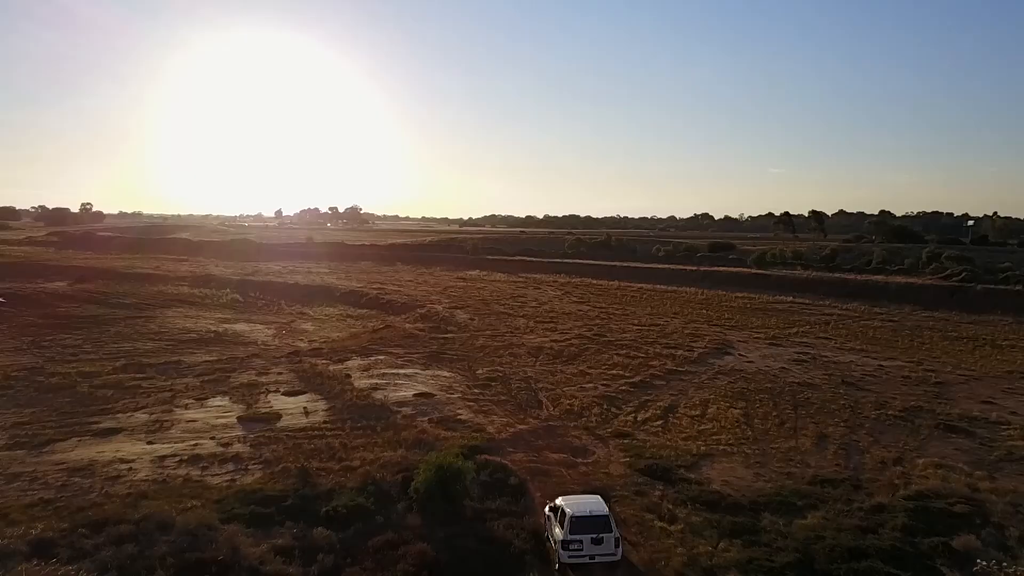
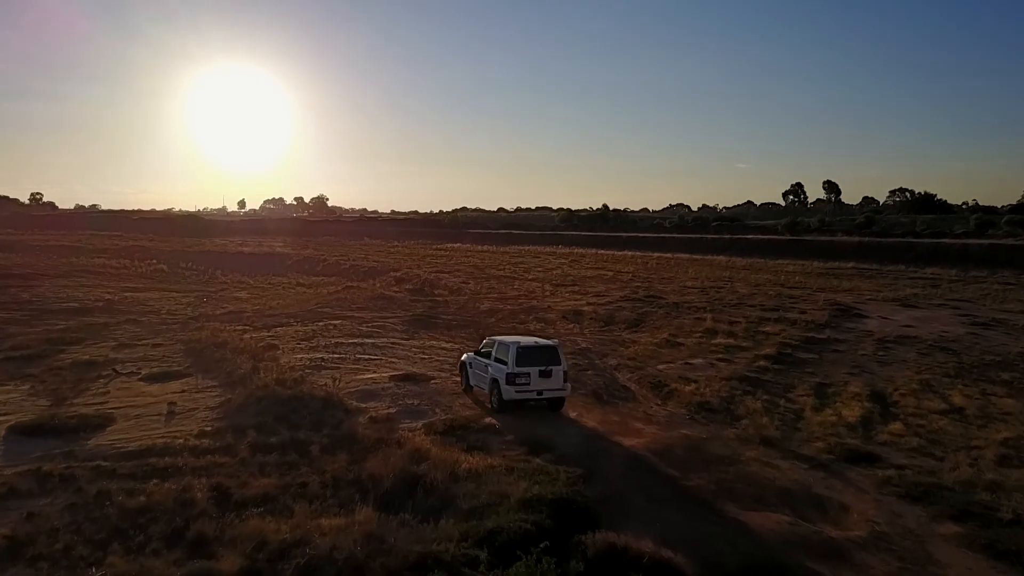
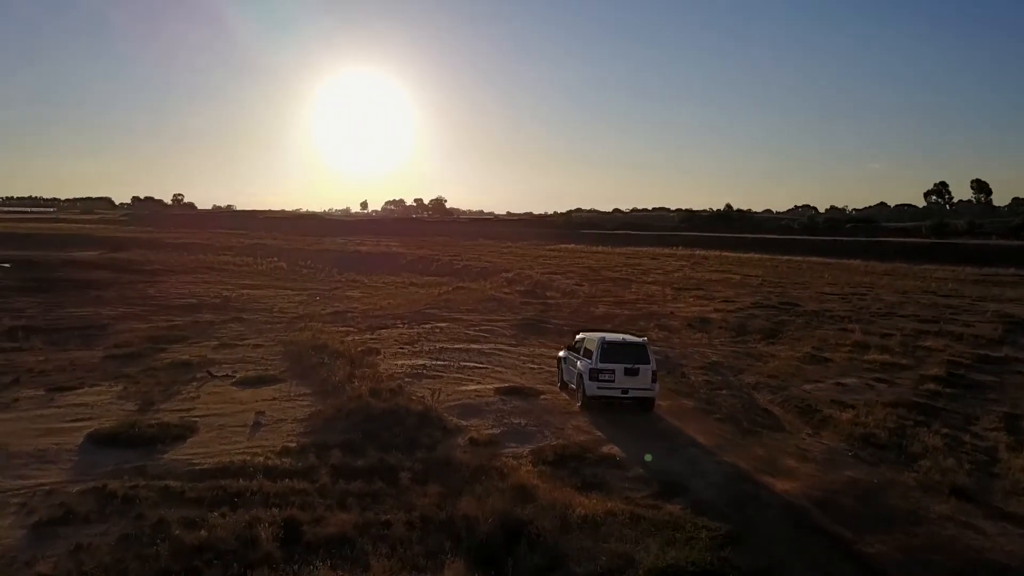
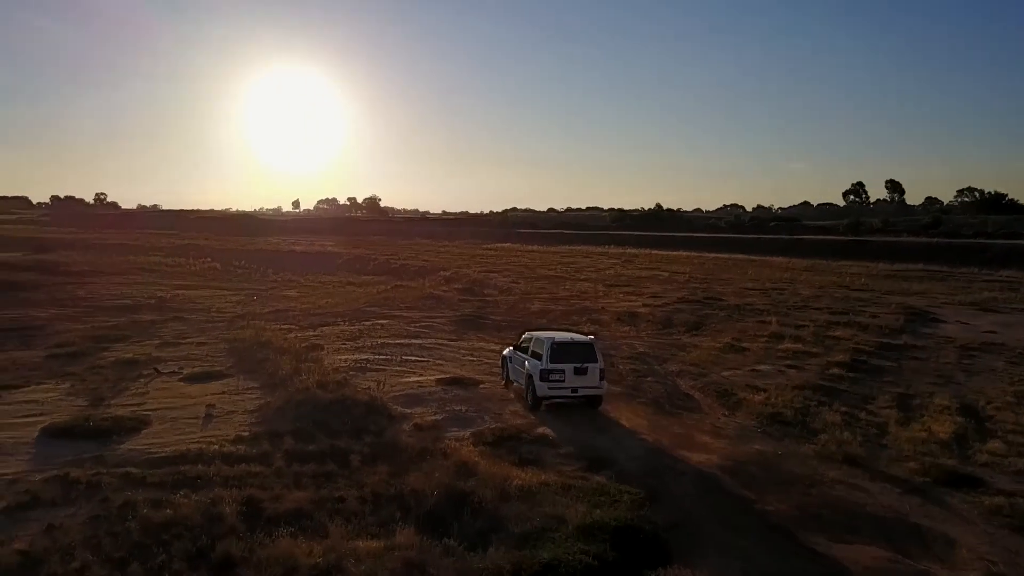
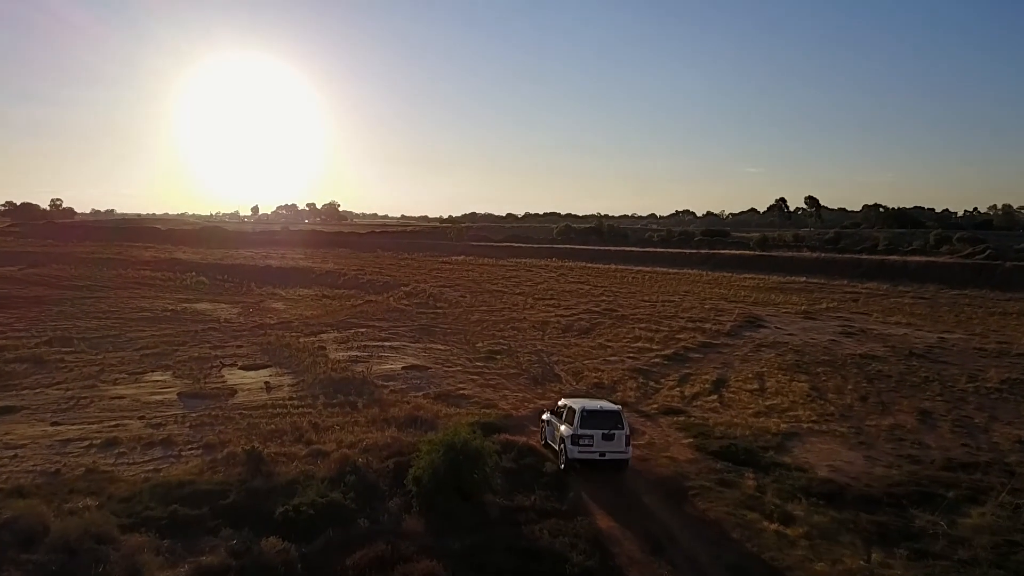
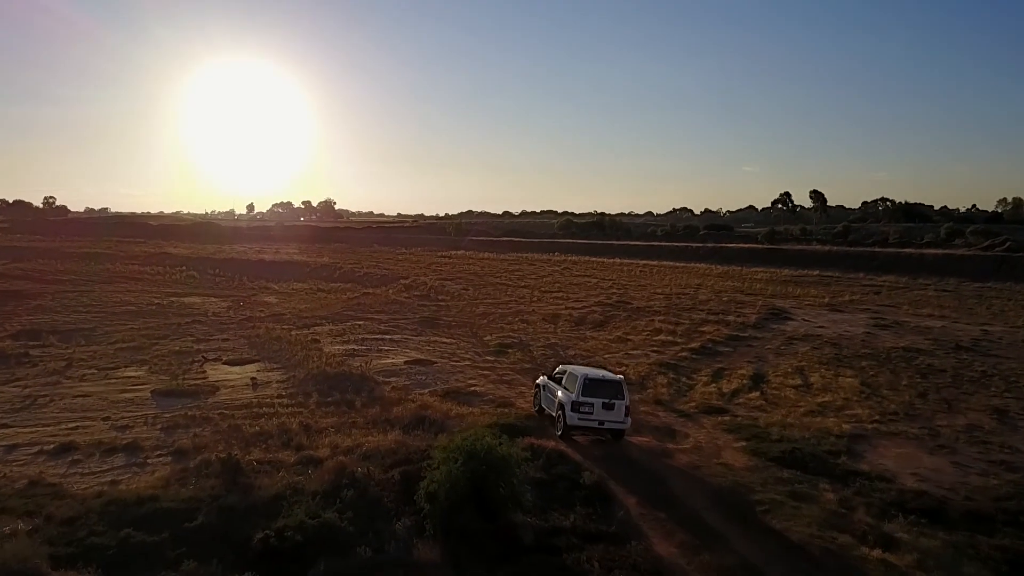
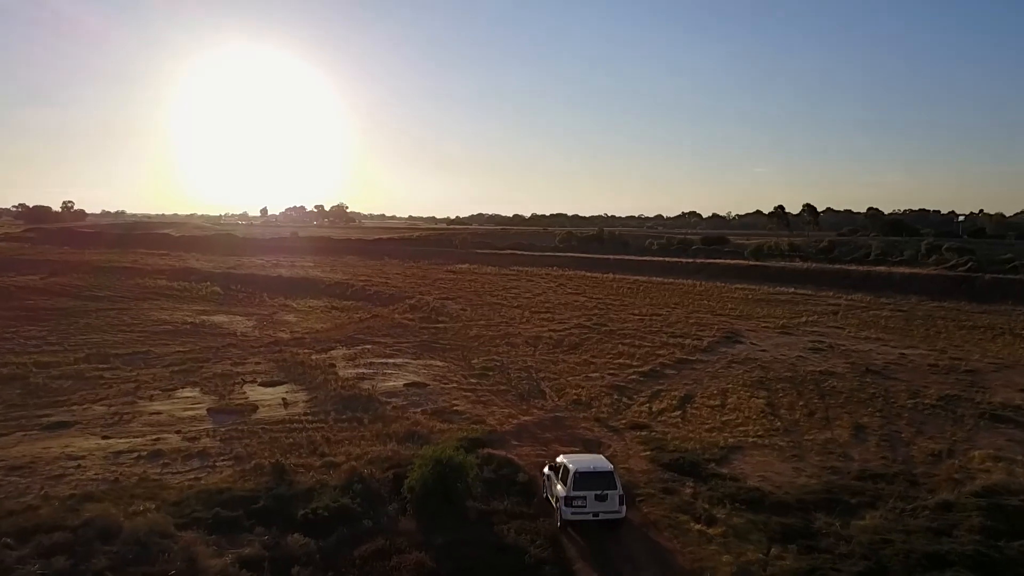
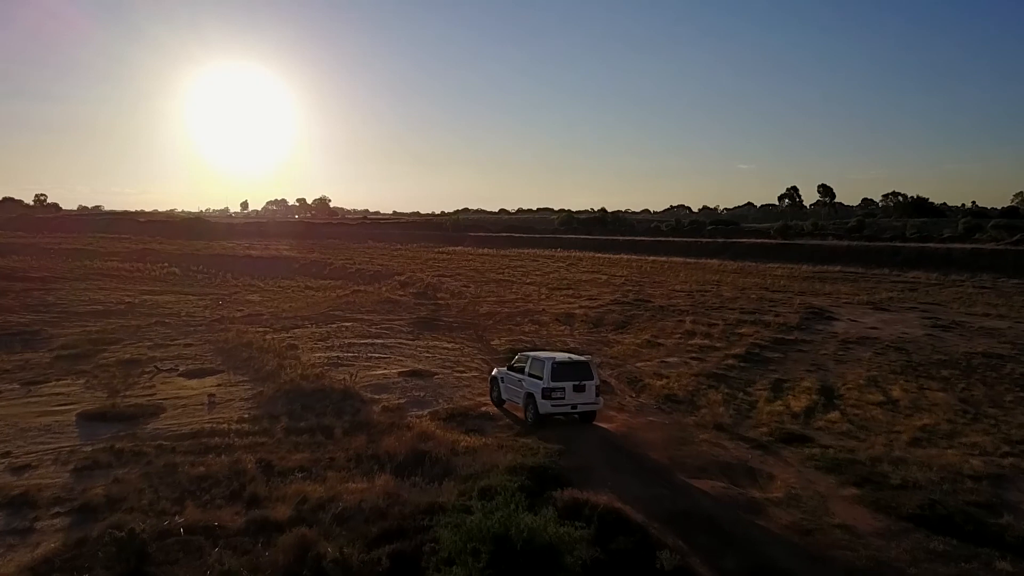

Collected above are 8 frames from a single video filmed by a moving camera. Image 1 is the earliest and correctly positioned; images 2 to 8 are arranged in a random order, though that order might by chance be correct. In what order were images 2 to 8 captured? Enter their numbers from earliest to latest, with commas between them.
7, 5, 6, 8, 2, 4, 3
